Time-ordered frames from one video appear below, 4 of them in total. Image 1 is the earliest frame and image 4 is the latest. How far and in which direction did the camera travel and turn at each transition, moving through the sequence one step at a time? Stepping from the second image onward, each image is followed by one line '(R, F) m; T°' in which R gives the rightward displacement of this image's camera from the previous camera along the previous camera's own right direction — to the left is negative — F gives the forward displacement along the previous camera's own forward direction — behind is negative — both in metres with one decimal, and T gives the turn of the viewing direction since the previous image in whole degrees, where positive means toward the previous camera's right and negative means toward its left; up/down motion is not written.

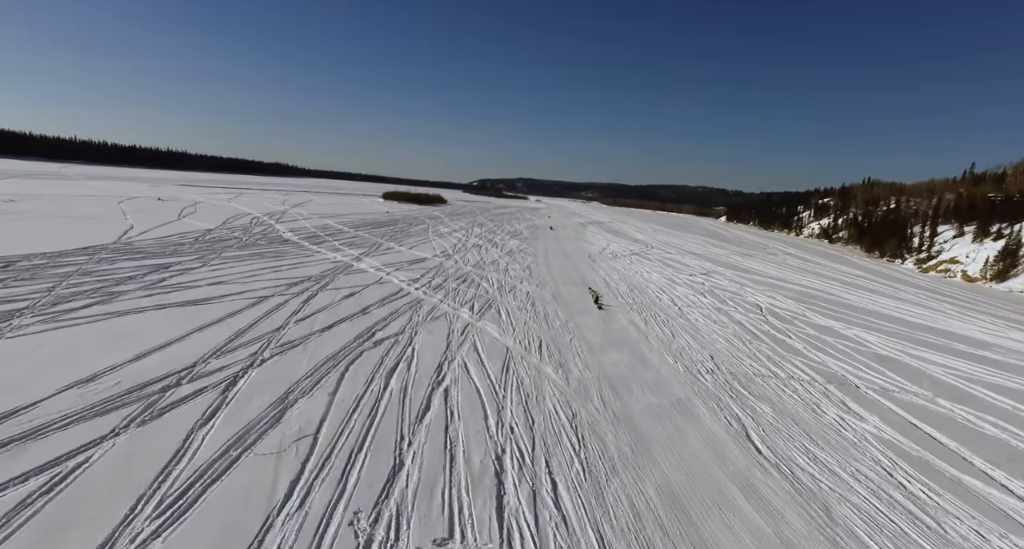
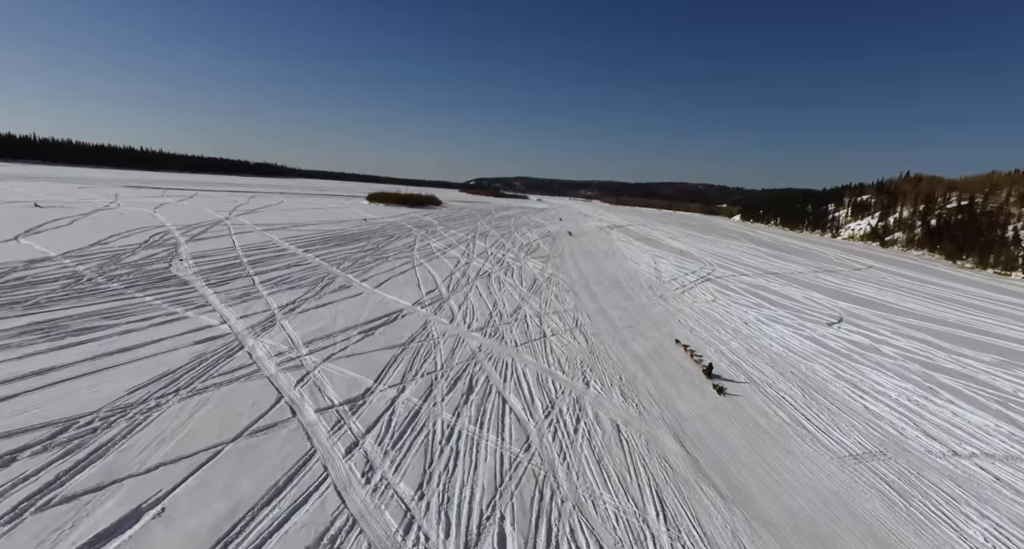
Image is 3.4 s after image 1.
(-0.7, +5.1) m; 0°
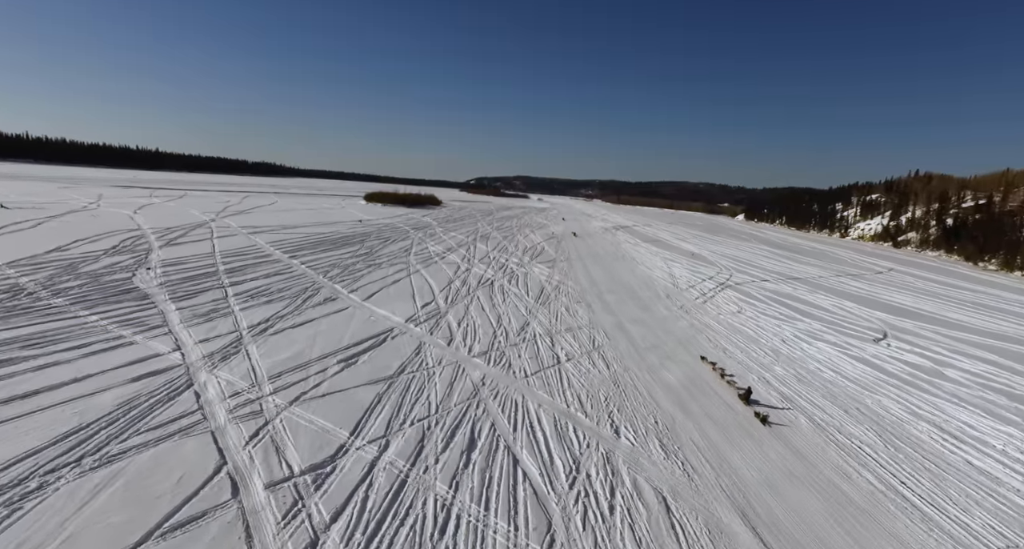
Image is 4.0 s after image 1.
(-0.1, +1.0) m; 0°
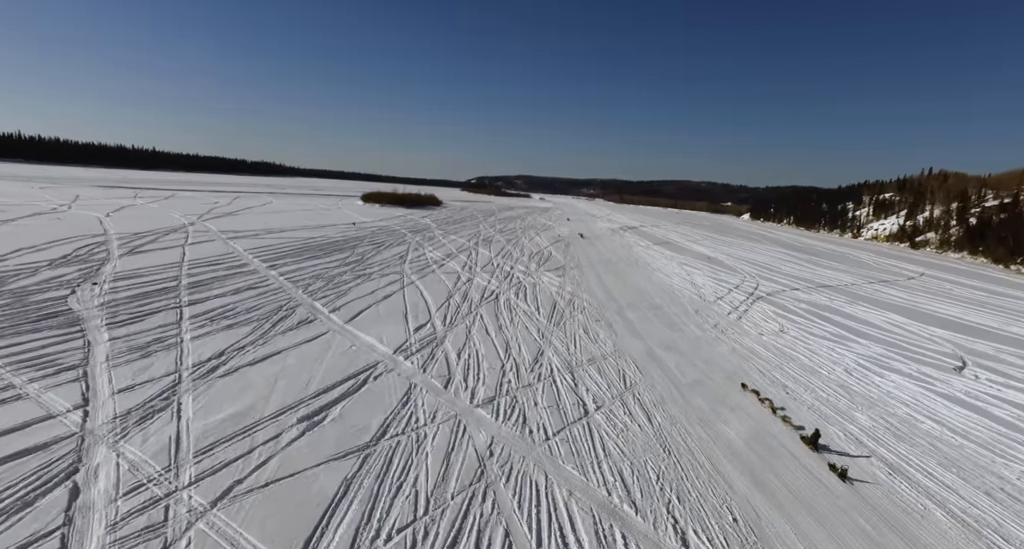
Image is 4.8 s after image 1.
(-0.1, +1.2) m; 0°
